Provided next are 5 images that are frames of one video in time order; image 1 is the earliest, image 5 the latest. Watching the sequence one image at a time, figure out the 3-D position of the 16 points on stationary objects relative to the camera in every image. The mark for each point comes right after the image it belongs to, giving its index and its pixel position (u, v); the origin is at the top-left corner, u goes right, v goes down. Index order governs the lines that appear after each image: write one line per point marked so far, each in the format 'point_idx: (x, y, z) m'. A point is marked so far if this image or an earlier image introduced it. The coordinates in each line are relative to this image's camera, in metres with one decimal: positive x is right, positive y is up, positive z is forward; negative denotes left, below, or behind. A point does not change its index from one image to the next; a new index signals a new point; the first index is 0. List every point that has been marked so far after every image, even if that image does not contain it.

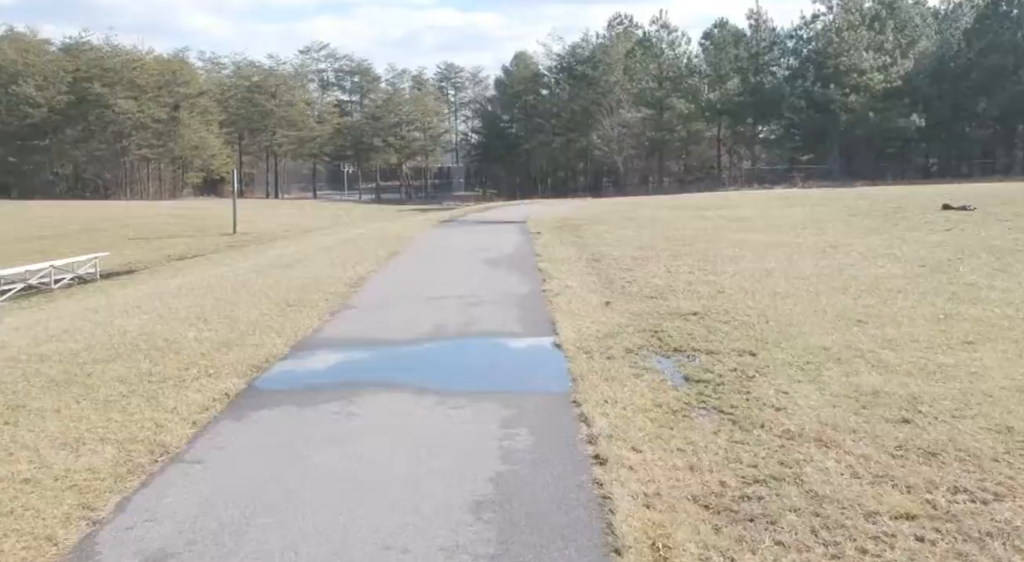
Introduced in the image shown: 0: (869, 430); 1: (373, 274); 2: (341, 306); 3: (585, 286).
0: (+1.9, -0.8, +4.7) m
1: (-1.9, +0.1, +11.9) m
2: (-1.8, -0.3, +9.4) m
3: (+0.8, -0.1, +10.2) m
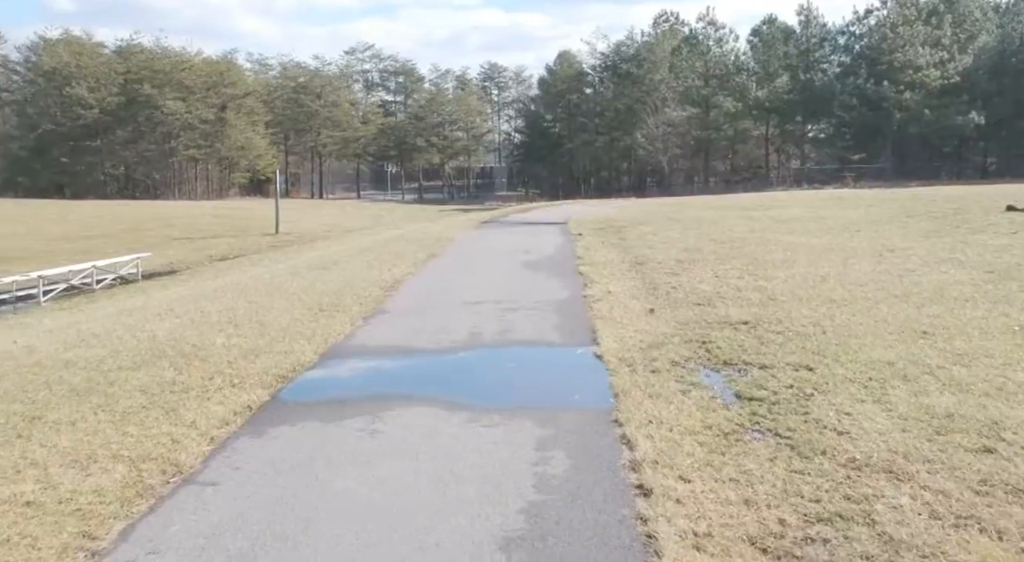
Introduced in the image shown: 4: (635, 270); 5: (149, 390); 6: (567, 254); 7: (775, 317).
0: (+2.1, -0.9, +4.3) m
1: (-1.4, +0.1, +11.6) m
2: (-1.4, -0.3, +9.1) m
3: (+1.3, -0.1, +9.8) m
4: (+1.7, +0.1, +11.7) m
5: (-2.5, -0.7, +6.0) m
6: (+0.9, +0.4, +14.0) m
7: (+2.4, -0.3, +8.1) m
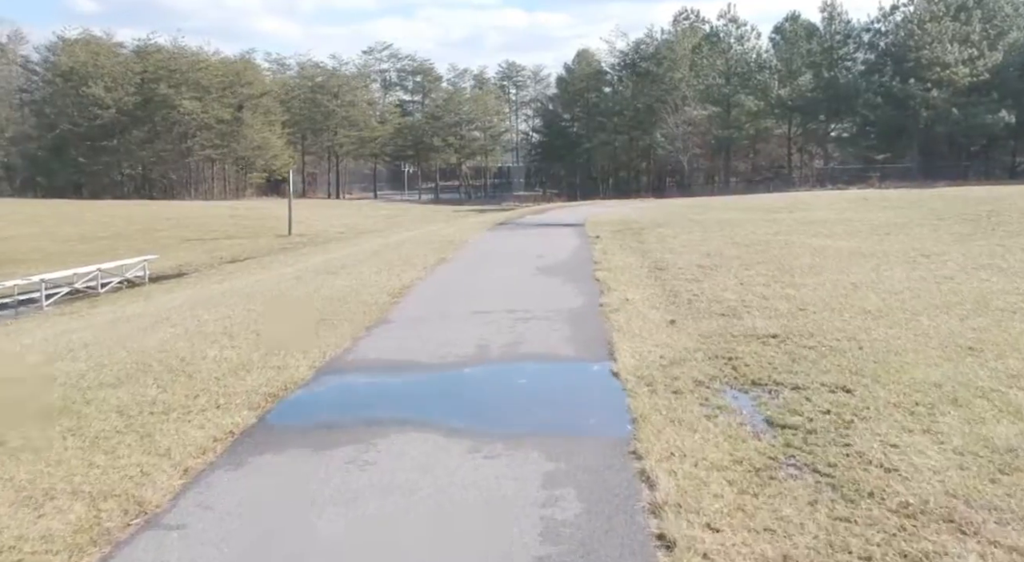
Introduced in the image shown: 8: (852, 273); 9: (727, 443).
0: (+2.1, -1.0, +3.7) m
1: (-1.2, 0.0, +11.2) m
2: (-1.3, -0.4, +8.6) m
3: (+1.4, -0.2, +9.2) m
4: (+1.8, +0.1, +11.1) m
5: (-2.4, -0.8, +5.5) m
6: (+1.1, +0.3, +13.4) m
7: (+2.5, -0.4, +7.5) m
8: (+4.1, +0.1, +10.5) m
9: (+1.2, -0.9, +4.8) m
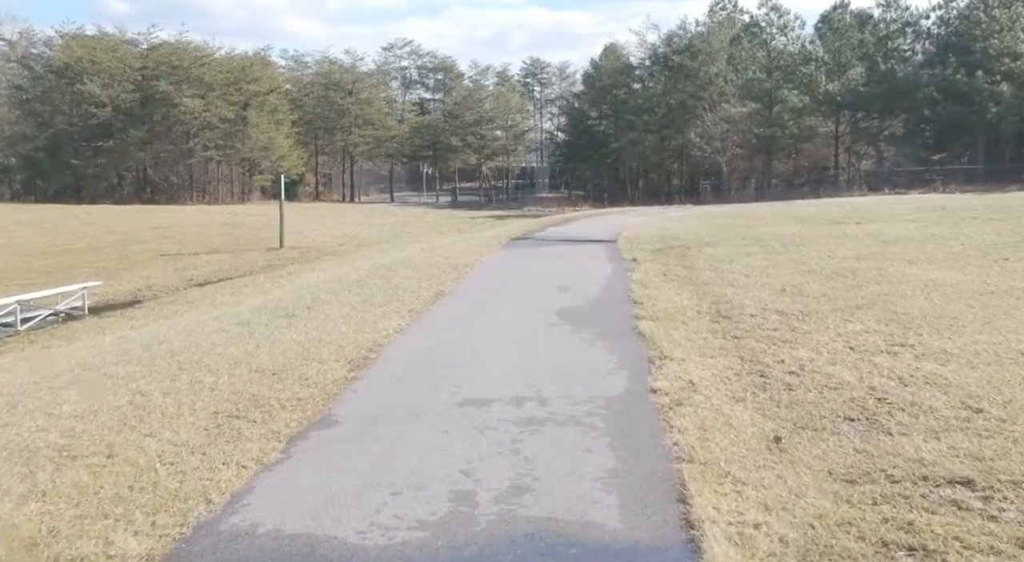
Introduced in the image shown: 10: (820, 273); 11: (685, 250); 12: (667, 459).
0: (+2.0, -1.5, +0.6) m
1: (-1.1, -0.5, +8.1) m
2: (-1.3, -0.9, +5.6) m
3: (+1.5, -0.7, +6.1) m
4: (+1.9, -0.5, +8.0) m
5: (-2.5, -1.3, +2.5) m
6: (+1.3, -0.2, +10.4) m
7: (+2.5, -0.9, +4.4) m
8: (+4.2, -0.4, +7.4) m
9: (+1.1, -1.4, +1.7) m
10: (+4.1, +0.1, +11.5) m
11: (+2.9, +0.5, +14.8) m
12: (+0.9, -1.0, +4.8) m
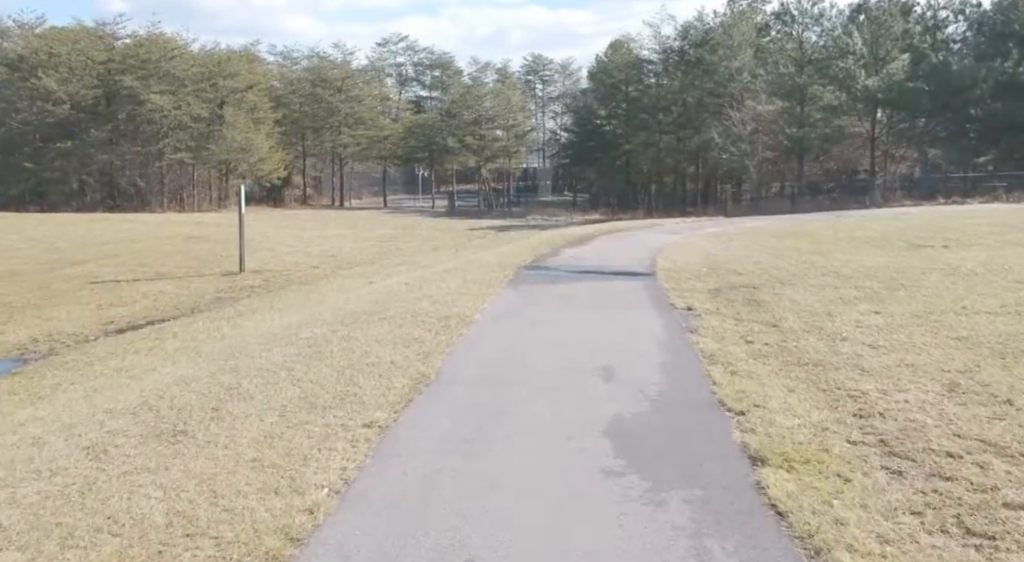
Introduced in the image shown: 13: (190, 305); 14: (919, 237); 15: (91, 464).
0: (+2.2, -2.2, -3.2) m
1: (-0.9, -1.2, +4.4) m
2: (-1.1, -1.6, +1.8) m
3: (+1.6, -1.4, +2.4) m
4: (+2.1, -1.1, +4.3) m
5: (-2.3, -2.0, -1.2) m
6: (+1.4, -0.8, +6.6) m
7: (+2.7, -1.6, +0.7) m
8: (+4.3, -1.1, +3.6) m
9: (+1.3, -2.1, -2.1) m
10: (+4.2, -0.6, +7.7) m
11: (+3.1, -0.1, +11.0) m
12: (+1.0, -1.6, +1.1) m
13: (-5.5, -0.4, +14.9) m
14: (+7.7, +0.8, +16.8) m
15: (-2.7, -1.2, +5.6) m
